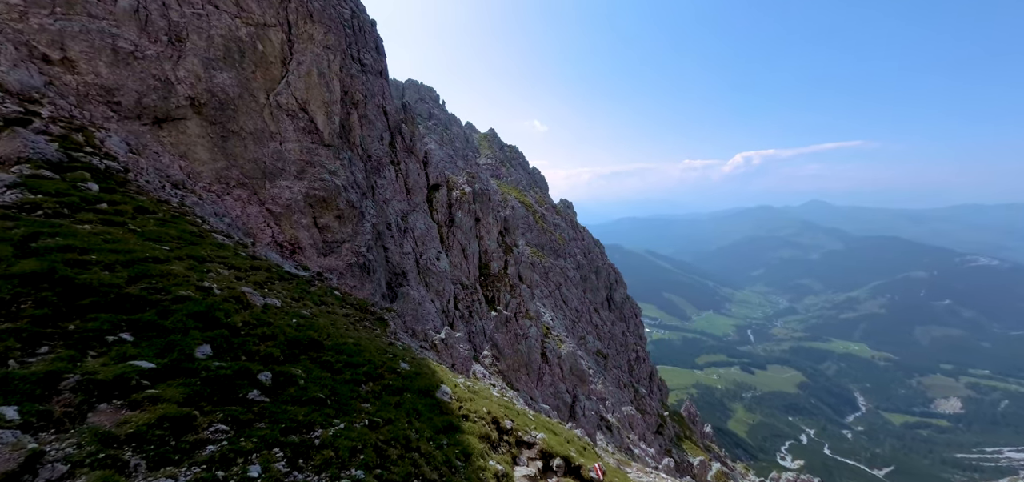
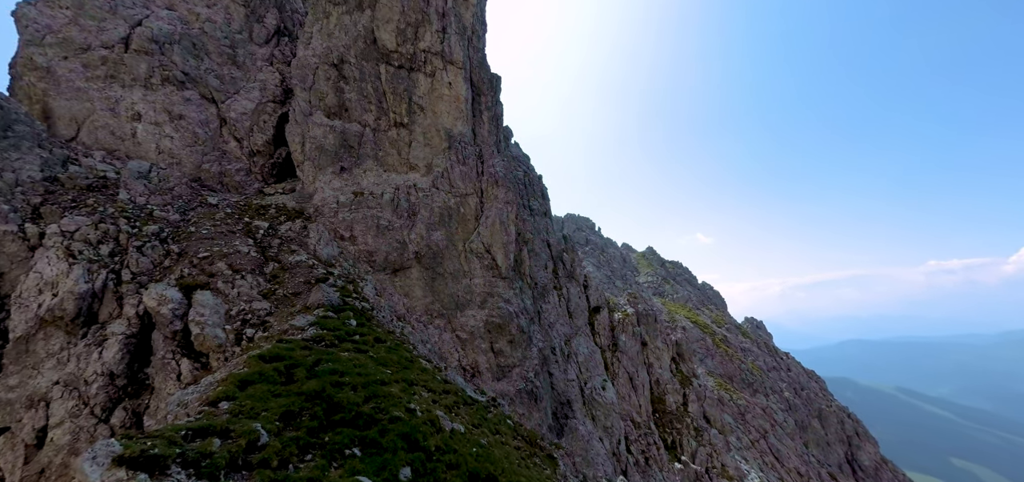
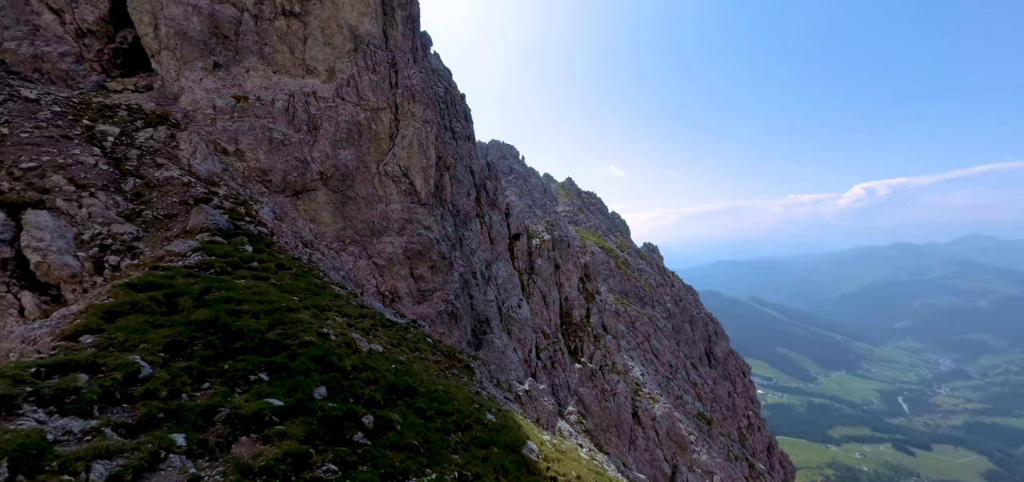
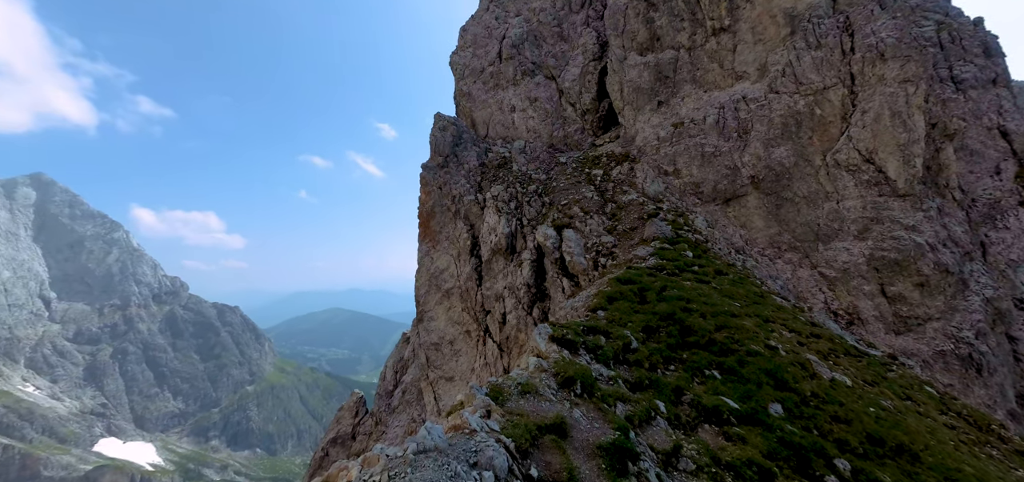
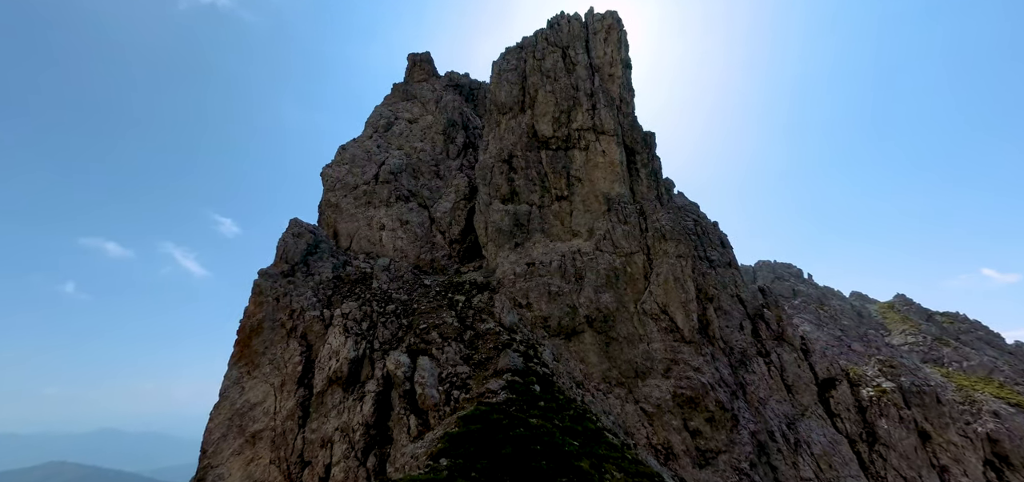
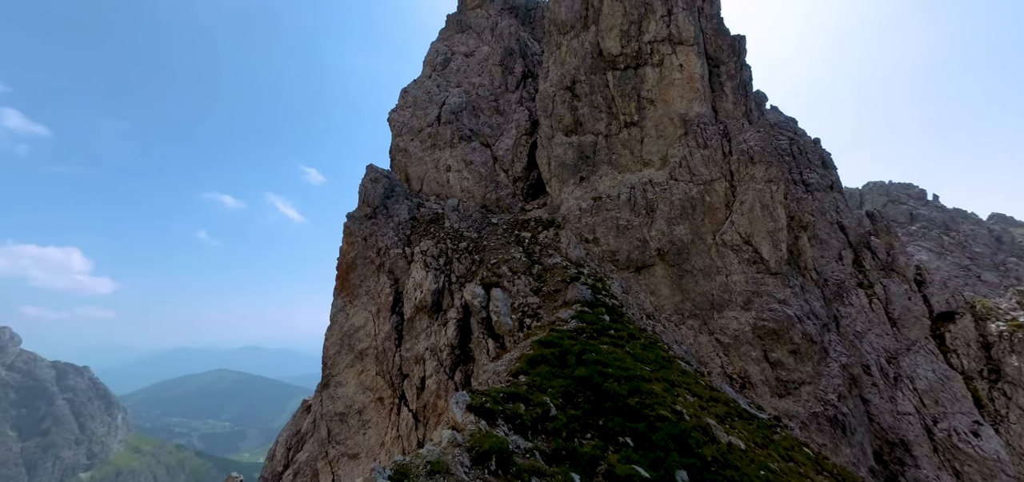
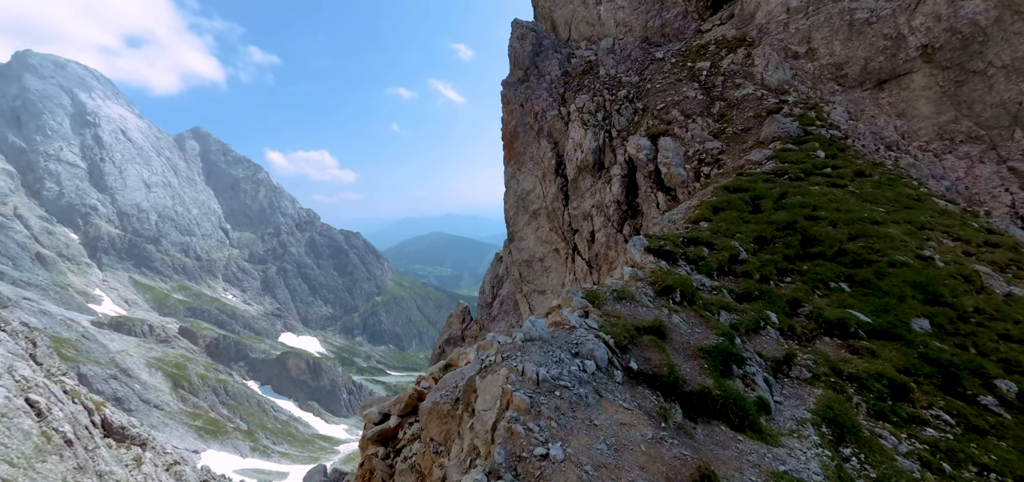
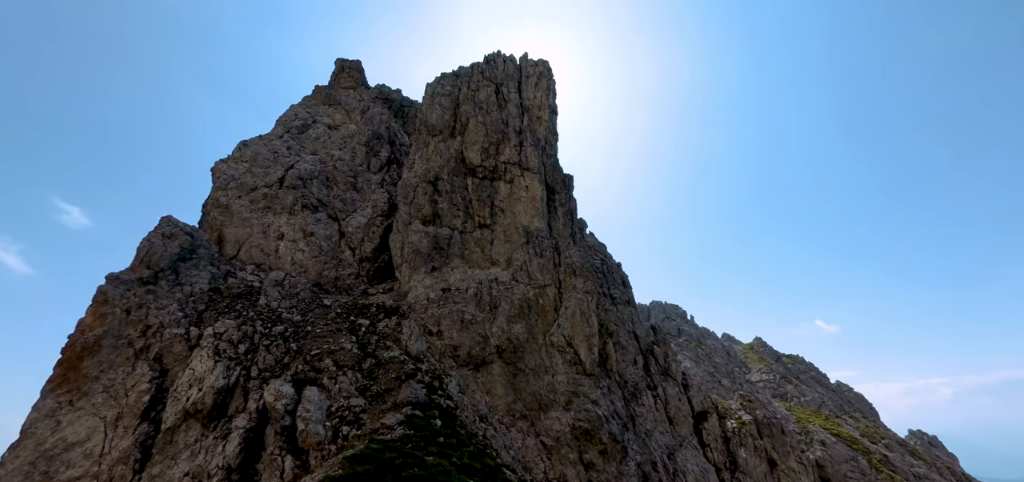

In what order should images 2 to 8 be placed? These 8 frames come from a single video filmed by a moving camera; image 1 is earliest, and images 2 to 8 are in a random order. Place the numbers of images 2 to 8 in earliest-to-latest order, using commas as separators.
3, 2, 8, 5, 6, 4, 7
